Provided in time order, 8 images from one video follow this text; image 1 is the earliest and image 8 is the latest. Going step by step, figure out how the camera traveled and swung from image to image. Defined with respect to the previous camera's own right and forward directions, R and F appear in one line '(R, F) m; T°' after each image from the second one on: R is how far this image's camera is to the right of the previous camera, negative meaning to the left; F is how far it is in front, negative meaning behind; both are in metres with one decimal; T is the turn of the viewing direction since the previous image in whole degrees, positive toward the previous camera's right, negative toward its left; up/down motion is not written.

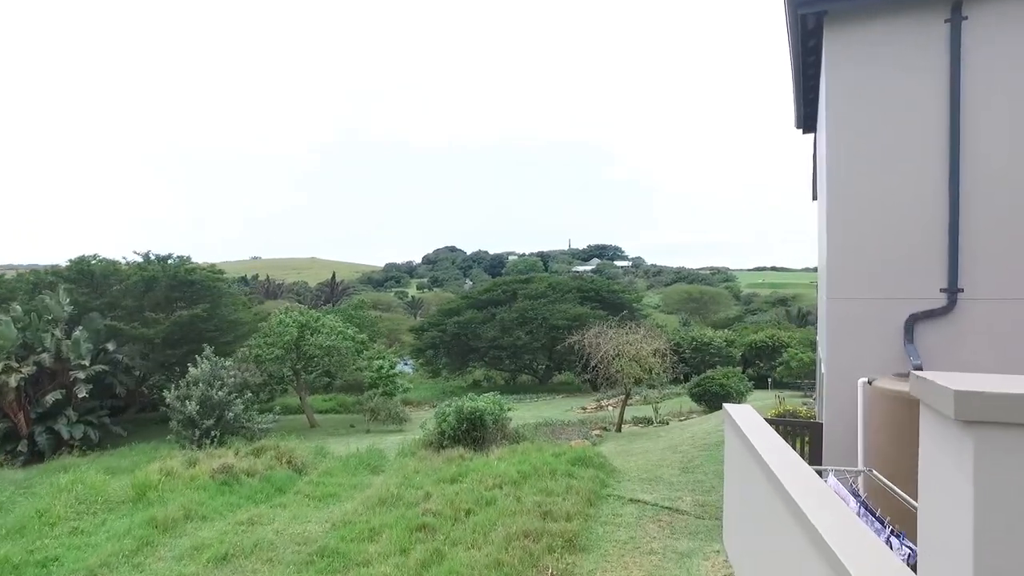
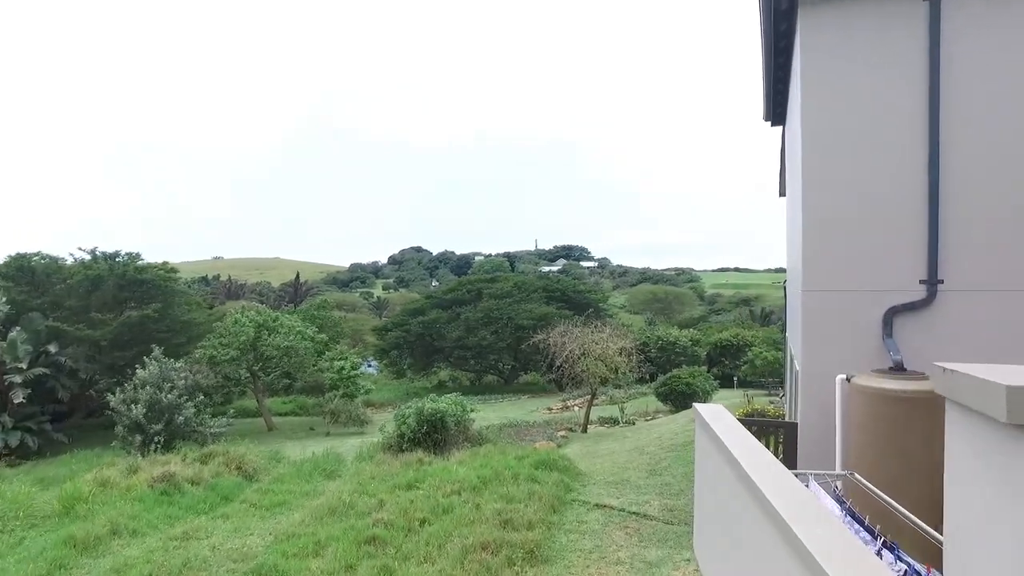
(+0.1, +0.4) m; +3°
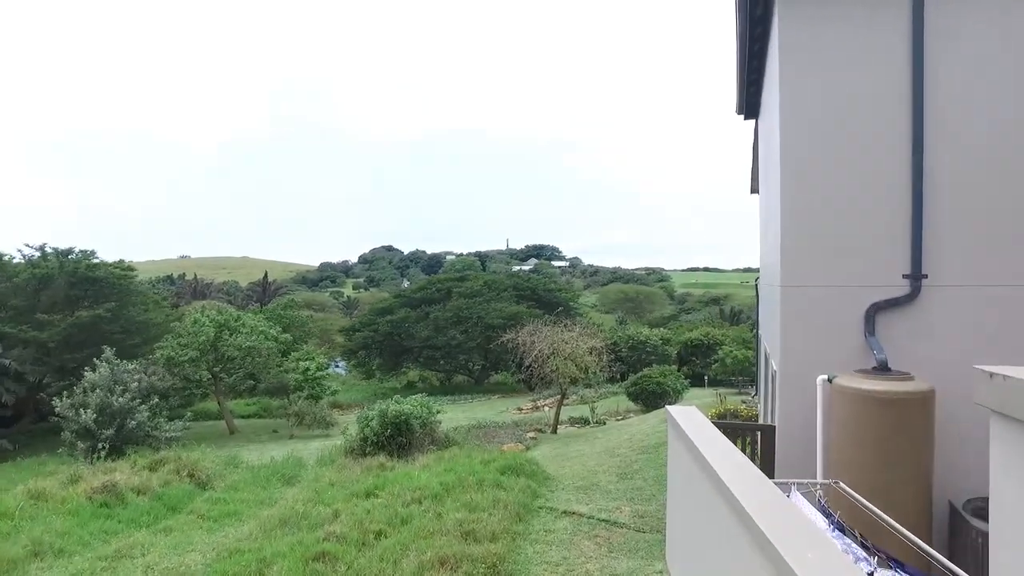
(+0.1, +0.3) m; +3°
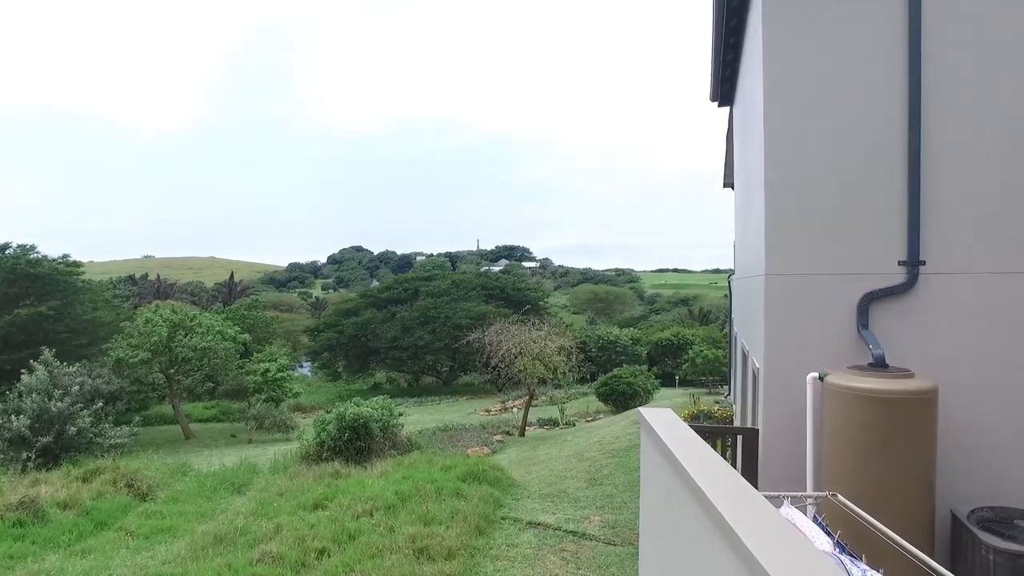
(+0.1, +0.5) m; +3°
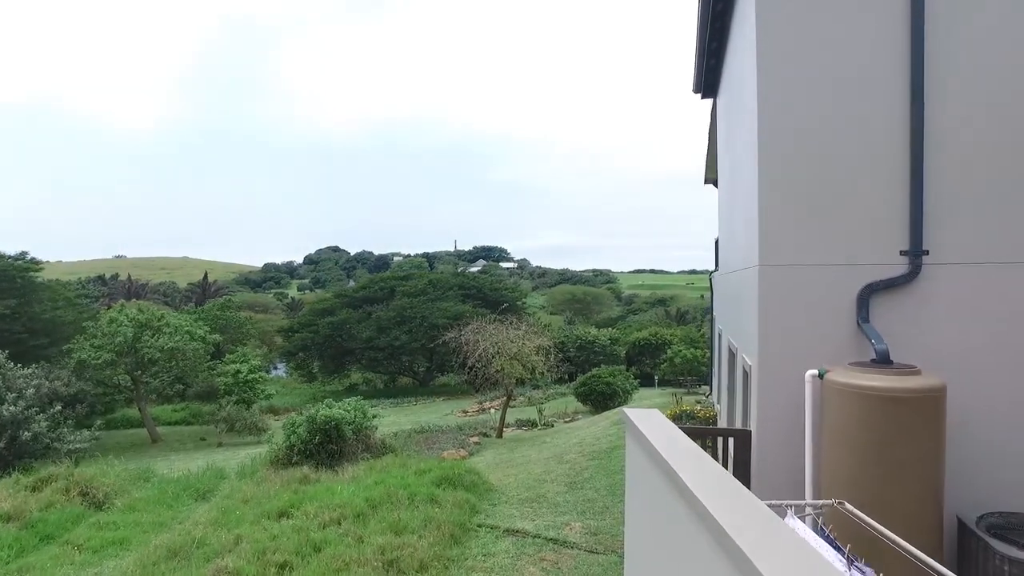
(0.0, +0.3) m; +2°
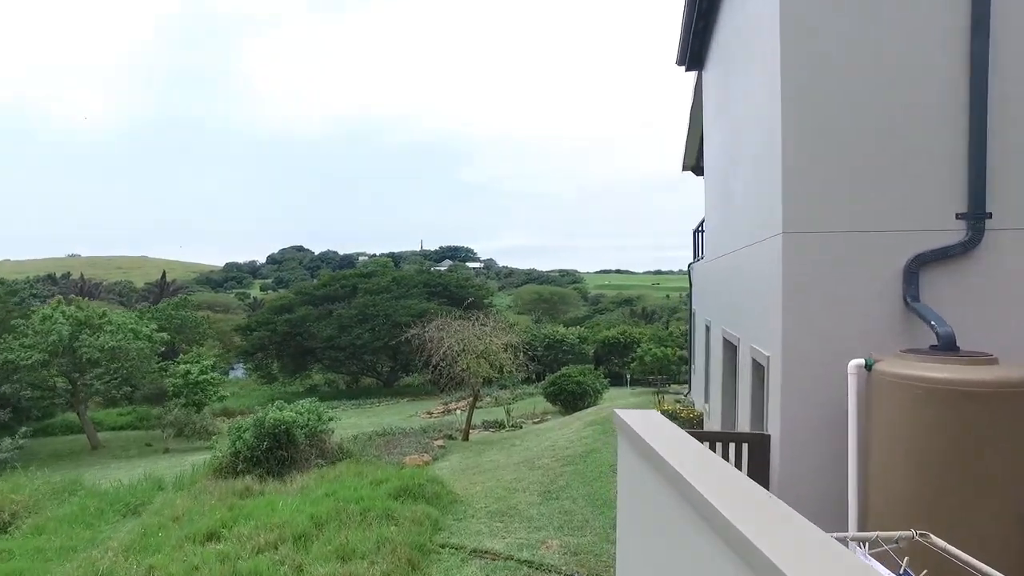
(0.0, +0.7) m; +3°
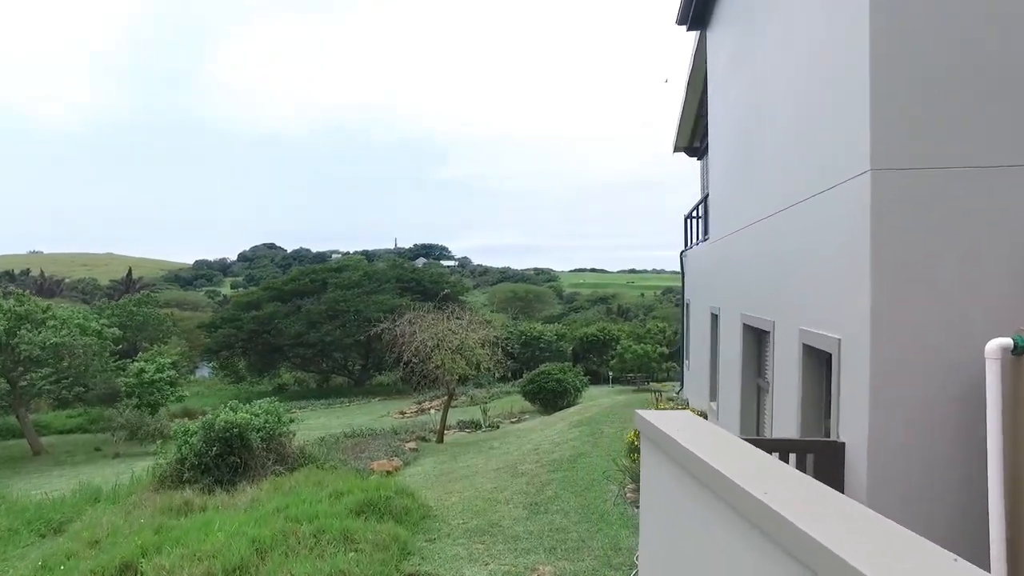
(-0.1, +0.8) m; +2°
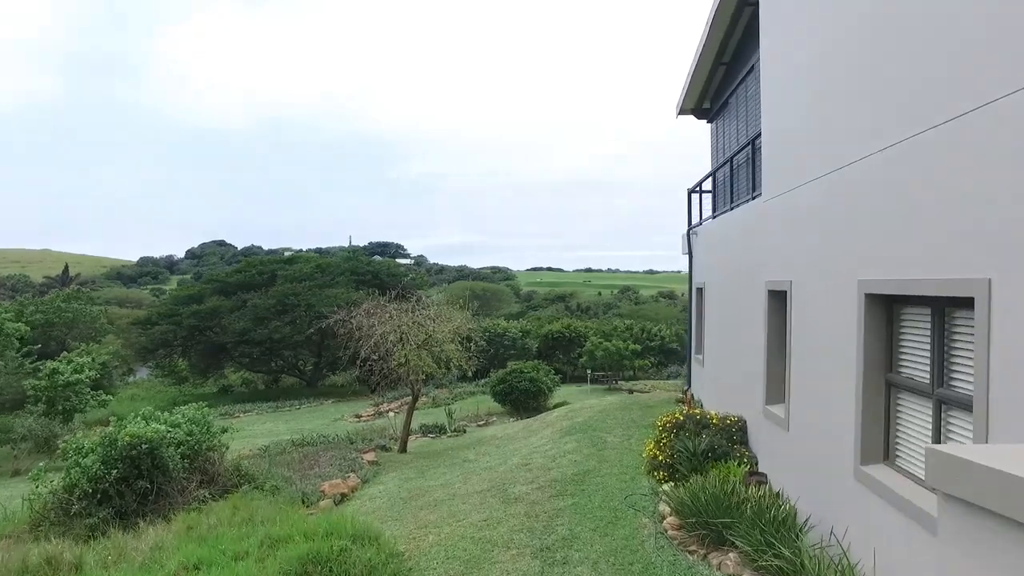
(-0.3, +1.5) m; +4°
